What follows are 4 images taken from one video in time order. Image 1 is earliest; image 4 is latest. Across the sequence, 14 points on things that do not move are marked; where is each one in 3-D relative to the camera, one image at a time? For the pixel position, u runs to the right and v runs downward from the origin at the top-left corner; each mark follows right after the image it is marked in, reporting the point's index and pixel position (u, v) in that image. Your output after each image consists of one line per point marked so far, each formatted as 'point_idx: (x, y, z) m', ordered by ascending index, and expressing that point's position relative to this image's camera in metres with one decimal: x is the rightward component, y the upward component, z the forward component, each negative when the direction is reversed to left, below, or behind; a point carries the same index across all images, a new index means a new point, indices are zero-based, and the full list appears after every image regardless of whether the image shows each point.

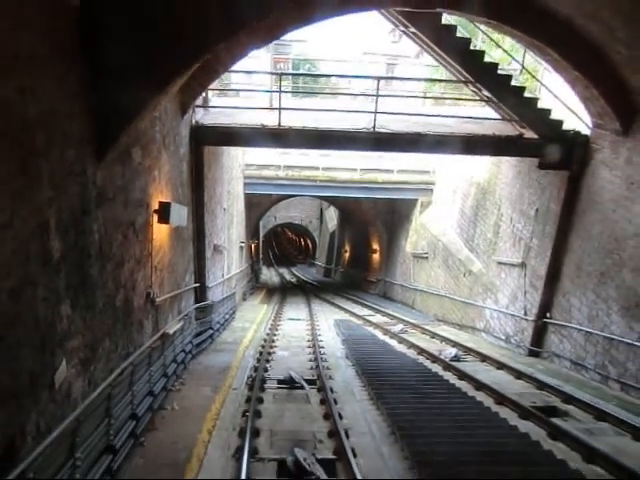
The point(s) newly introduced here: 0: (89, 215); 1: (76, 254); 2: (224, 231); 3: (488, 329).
0: (-1.4, +0.2, +4.5) m
1: (-1.3, -0.1, +4.1) m
2: (-1.9, +0.2, +15.0) m
3: (+3.2, -1.7, +13.9) m
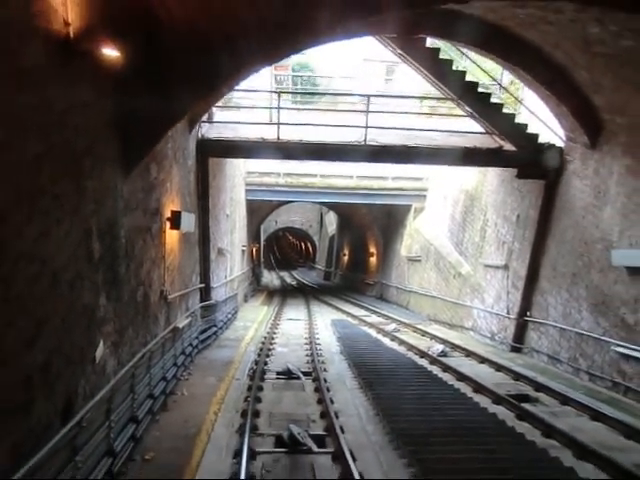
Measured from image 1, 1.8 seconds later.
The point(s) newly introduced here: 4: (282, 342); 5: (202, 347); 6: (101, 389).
0: (-1.5, +0.1, +5.4) m
1: (-1.4, -0.1, +5.0) m
2: (-2.0, +0.1, +15.9) m
3: (+3.1, -1.7, +14.7) m
4: (-0.7, -1.8, +13.3) m
5: (-1.8, -1.6, +11.3) m
6: (-1.4, -0.9, +4.7) m
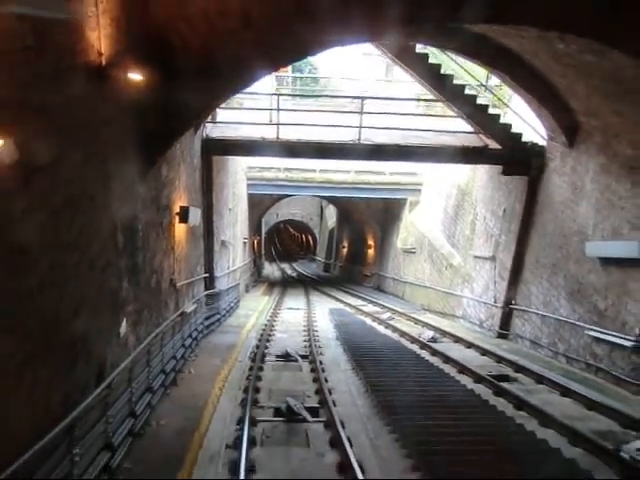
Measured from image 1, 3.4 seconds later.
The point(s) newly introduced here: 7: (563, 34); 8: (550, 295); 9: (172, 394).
0: (-1.5, +0.2, +6.1) m
1: (-1.5, -0.1, +5.8) m
2: (-2.0, +0.3, +16.6) m
3: (+3.1, -1.6, +15.5) m
4: (-0.7, -1.7, +14.1) m
5: (-1.8, -1.5, +12.0) m
6: (-1.4, -0.9, +5.4) m
7: (+2.2, +1.8, +6.5) m
8: (+3.5, -0.8, +11.4) m
9: (-1.5, -1.6, +7.4) m
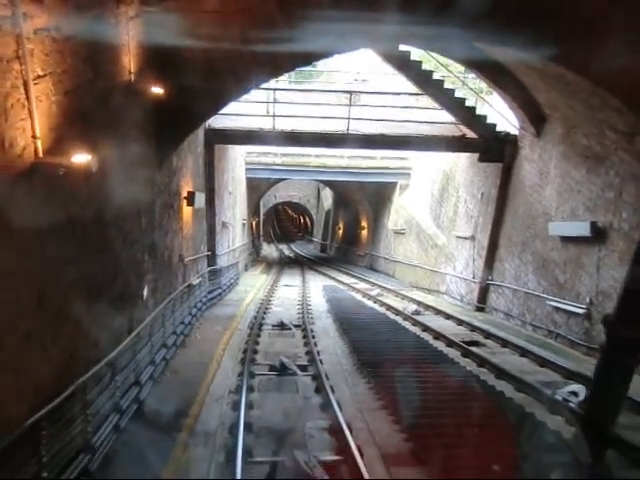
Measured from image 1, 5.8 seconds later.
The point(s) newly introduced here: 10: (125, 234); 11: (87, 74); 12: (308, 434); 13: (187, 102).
0: (-1.6, +0.4, +7.3) m
1: (-1.6, +0.1, +6.9) m
2: (-2.2, +0.7, +17.8) m
3: (+2.9, -1.2, +16.7) m
4: (-0.9, -1.3, +15.3) m
5: (-2.0, -1.2, +13.2) m
6: (-1.6, -0.7, +6.6) m
7: (+2.0, +2.0, +7.7) m
8: (+3.4, -0.5, +12.6) m
9: (-1.6, -1.3, +8.7) m
10: (-1.6, +0.1, +6.0) m
11: (-1.5, +1.1, +4.7) m
12: (-0.1, -1.5, +5.9) m
13: (-1.5, +1.6, +8.4) m
